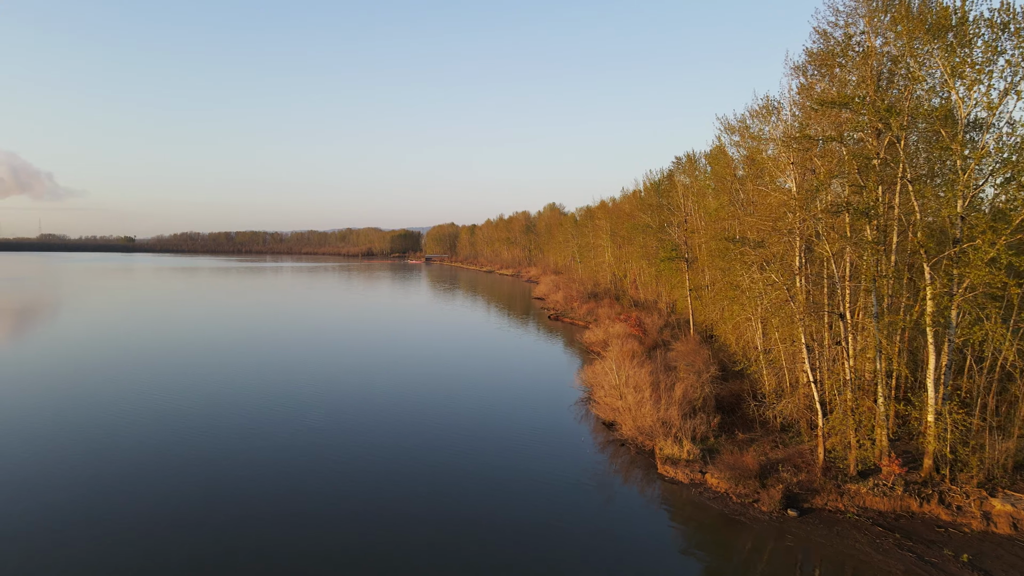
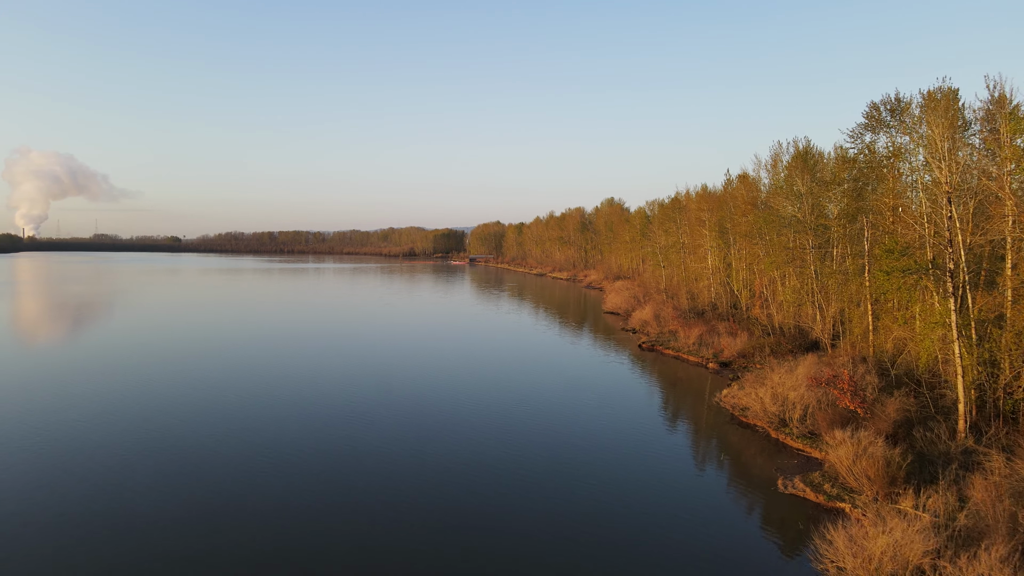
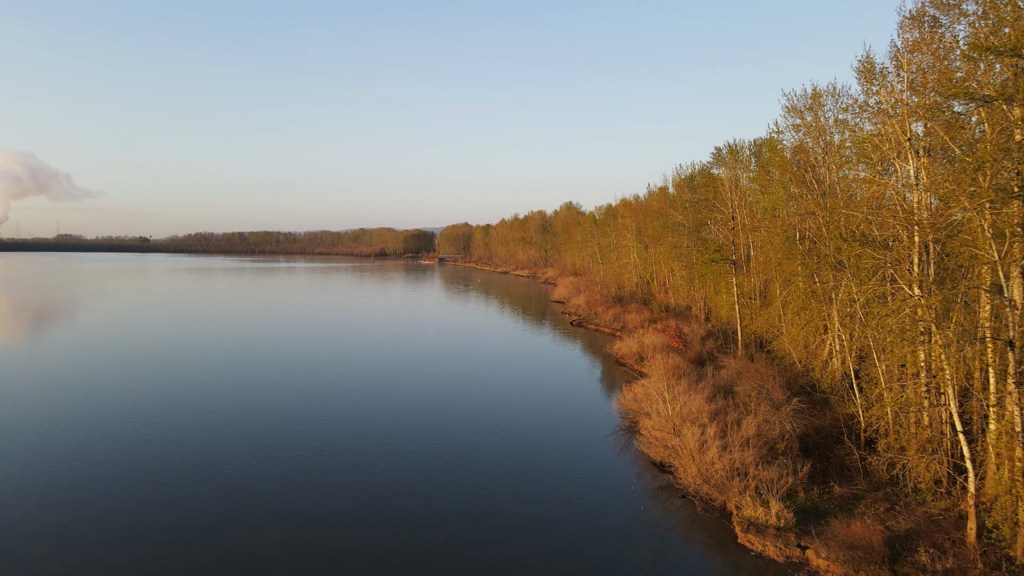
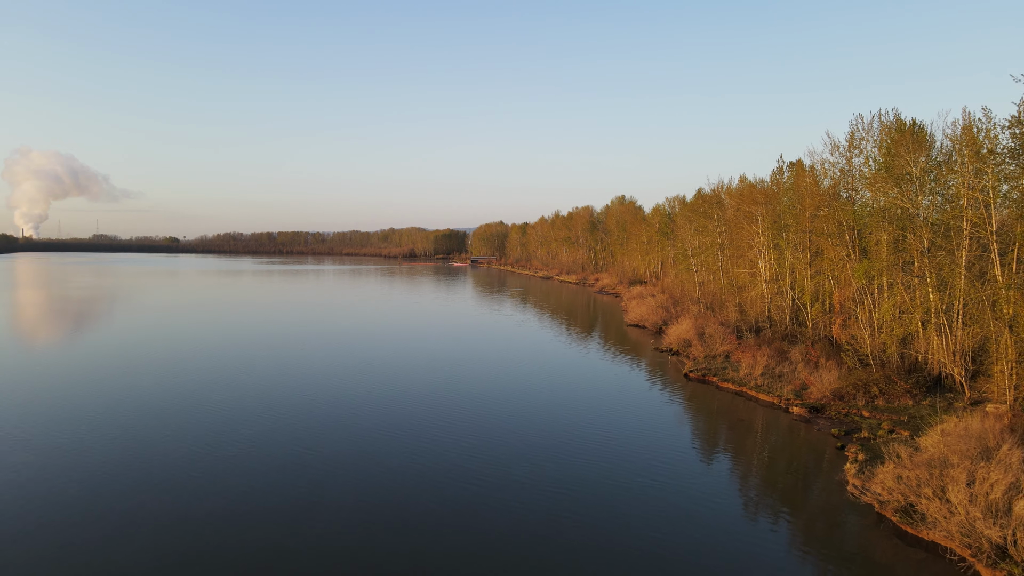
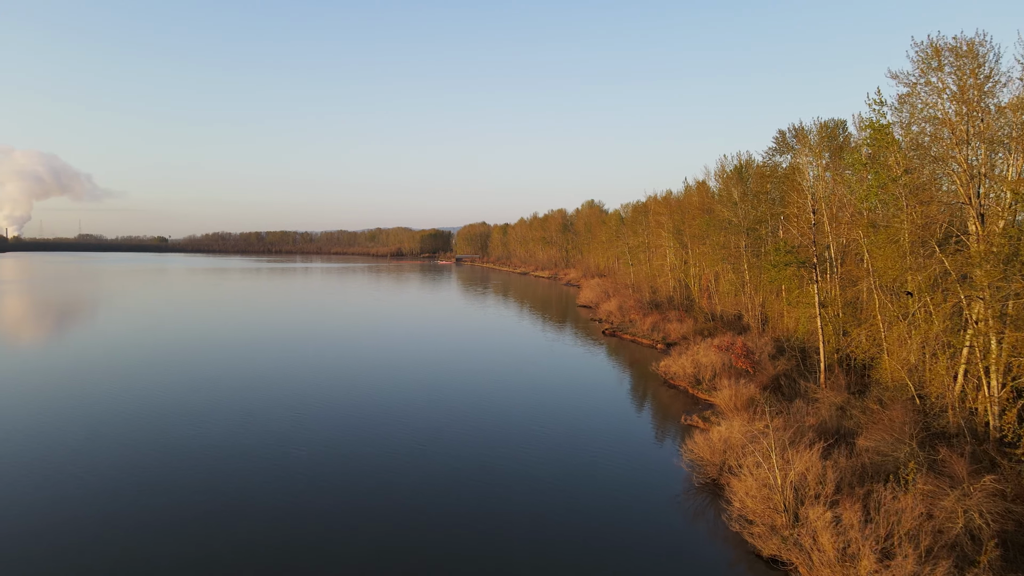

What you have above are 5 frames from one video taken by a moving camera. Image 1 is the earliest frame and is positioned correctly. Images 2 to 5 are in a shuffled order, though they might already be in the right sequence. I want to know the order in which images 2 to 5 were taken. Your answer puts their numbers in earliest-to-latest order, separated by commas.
3, 5, 2, 4
